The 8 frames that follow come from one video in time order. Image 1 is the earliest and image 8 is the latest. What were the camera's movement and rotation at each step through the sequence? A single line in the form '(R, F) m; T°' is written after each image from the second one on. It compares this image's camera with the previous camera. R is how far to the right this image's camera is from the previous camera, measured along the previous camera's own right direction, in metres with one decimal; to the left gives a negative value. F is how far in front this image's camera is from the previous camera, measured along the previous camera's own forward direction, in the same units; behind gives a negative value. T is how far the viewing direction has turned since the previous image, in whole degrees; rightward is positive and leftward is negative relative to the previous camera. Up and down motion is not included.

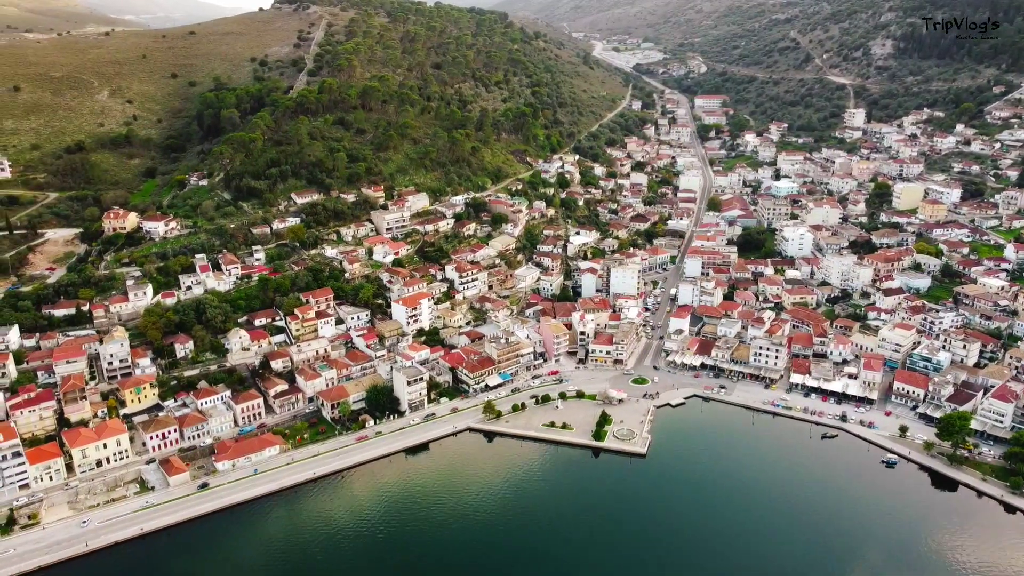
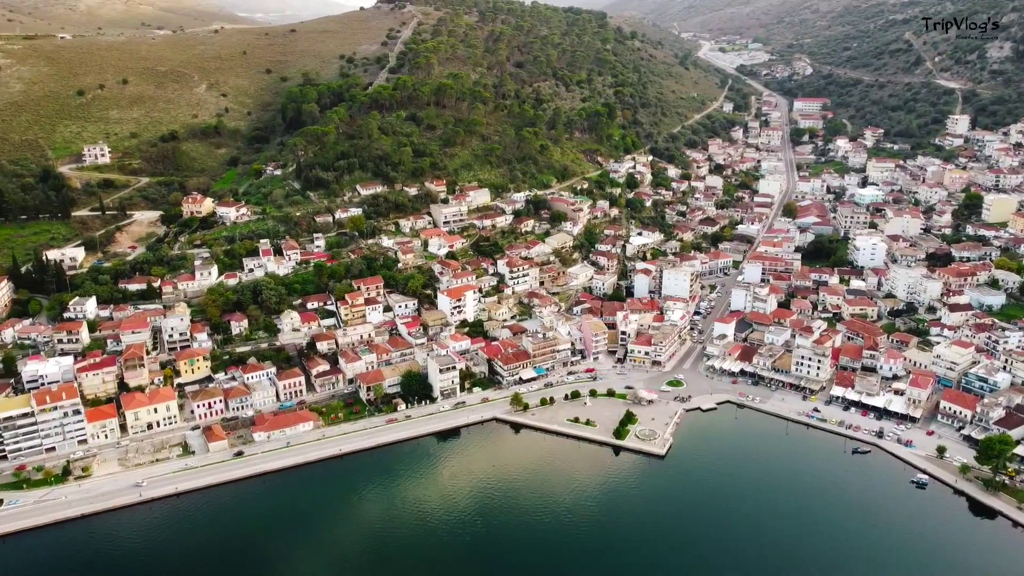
(+3.8, -0.6) m; -8°
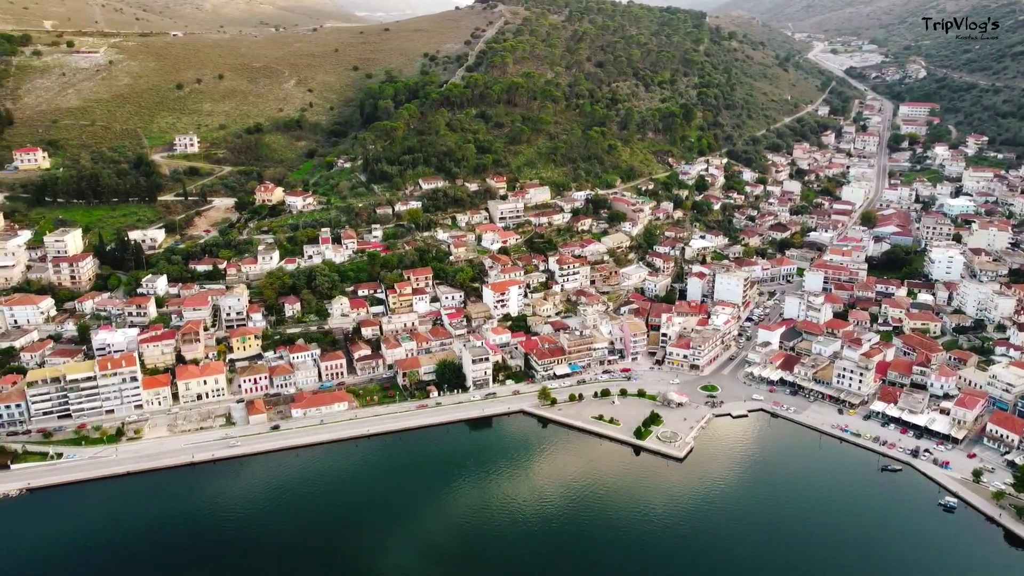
(+3.8, -0.5) m; -7°
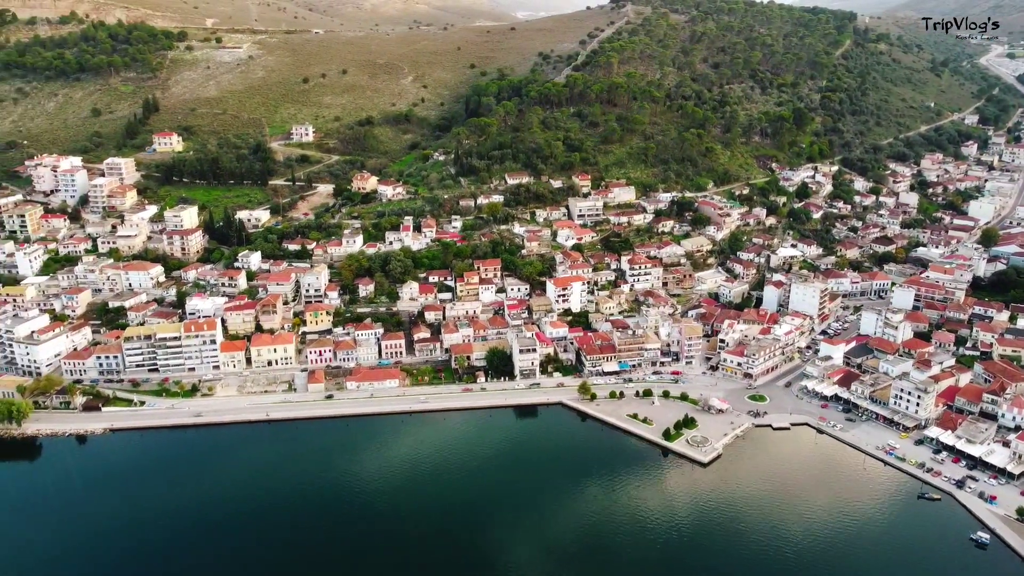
(+5.4, -0.7) m; -11°
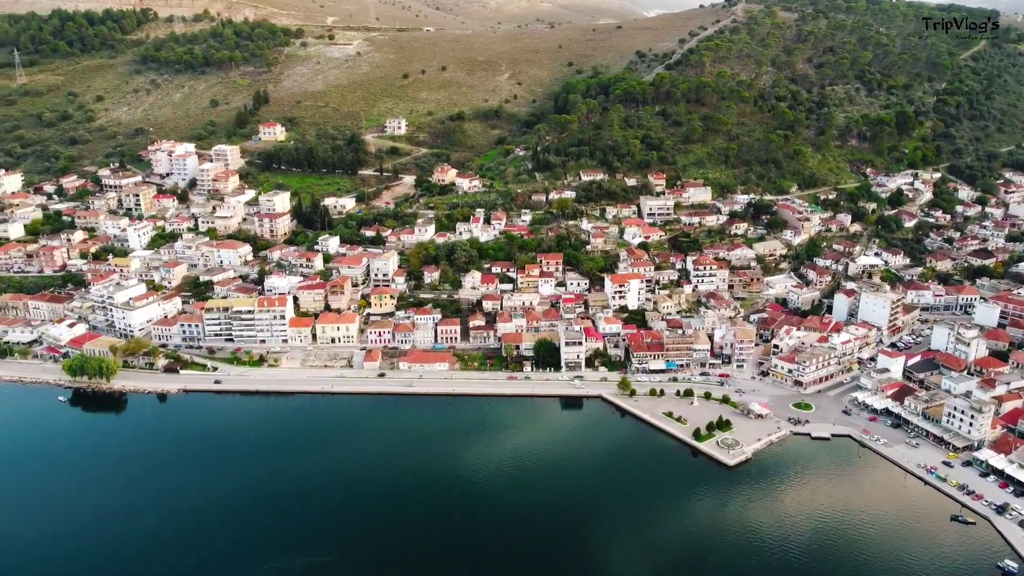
(+4.2, -0.8) m; -9°
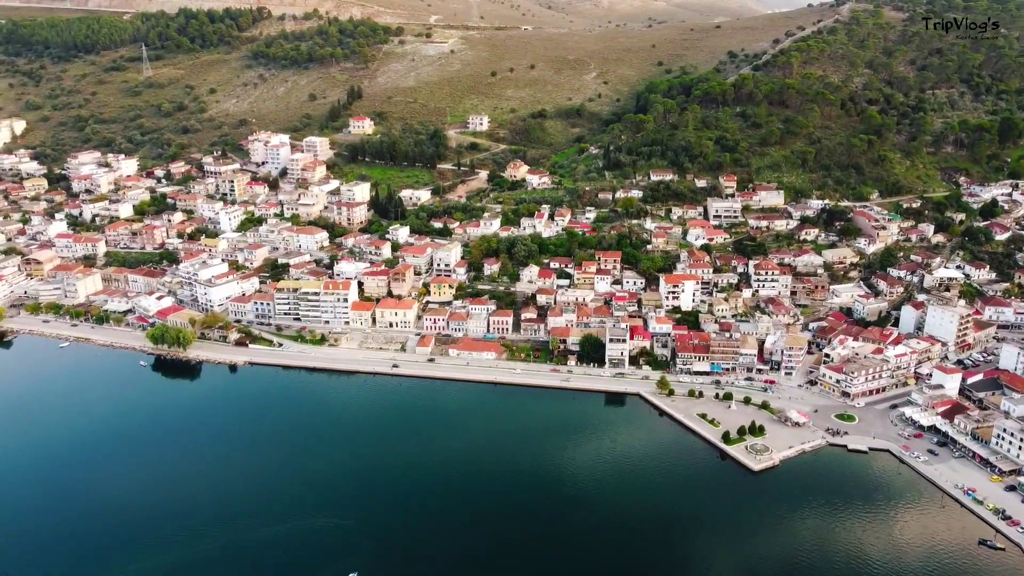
(+3.7, -0.8) m; -8°
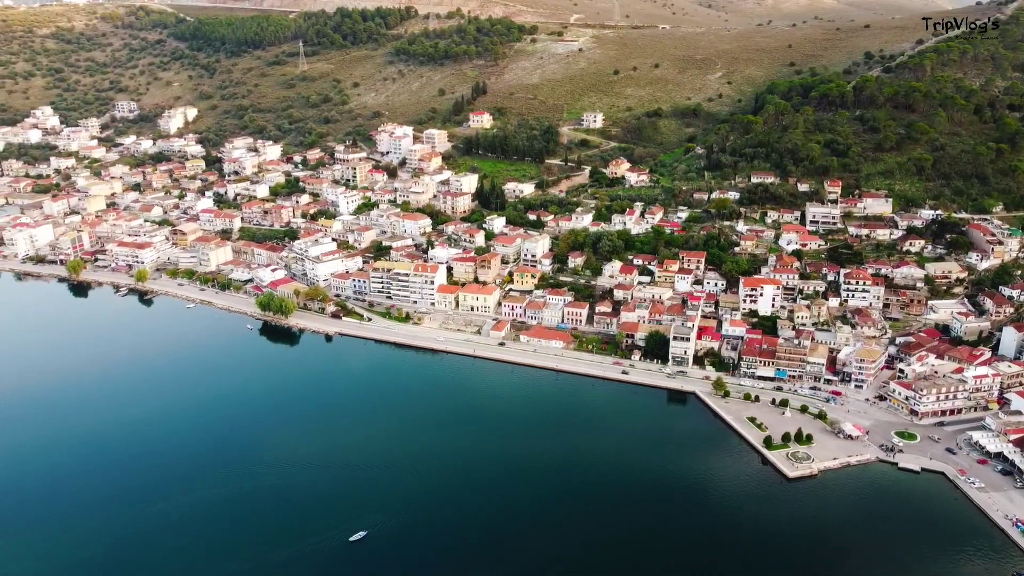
(+5.3, -1.2) m; -11°
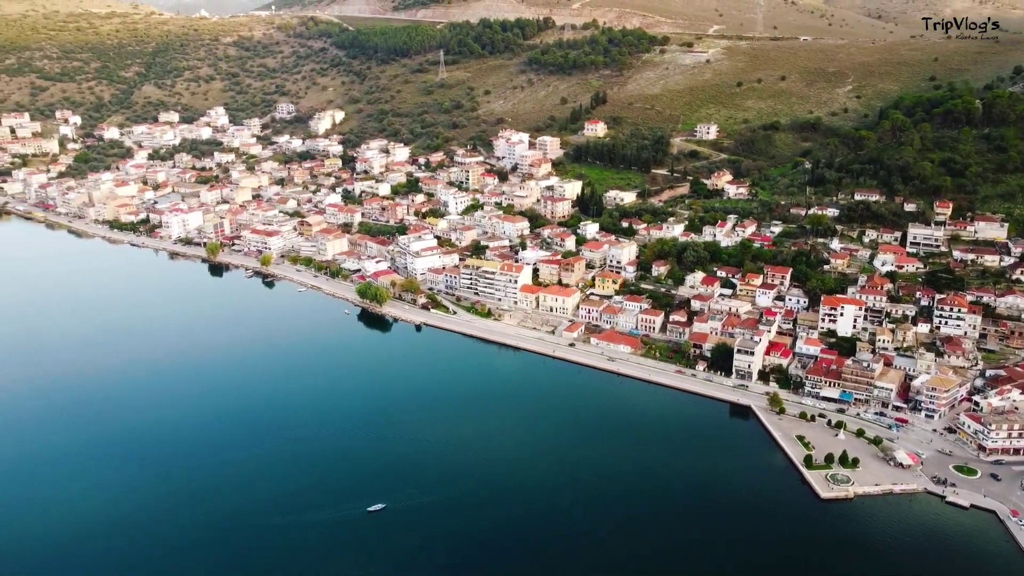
(+5.3, -1.3) m; -11°
